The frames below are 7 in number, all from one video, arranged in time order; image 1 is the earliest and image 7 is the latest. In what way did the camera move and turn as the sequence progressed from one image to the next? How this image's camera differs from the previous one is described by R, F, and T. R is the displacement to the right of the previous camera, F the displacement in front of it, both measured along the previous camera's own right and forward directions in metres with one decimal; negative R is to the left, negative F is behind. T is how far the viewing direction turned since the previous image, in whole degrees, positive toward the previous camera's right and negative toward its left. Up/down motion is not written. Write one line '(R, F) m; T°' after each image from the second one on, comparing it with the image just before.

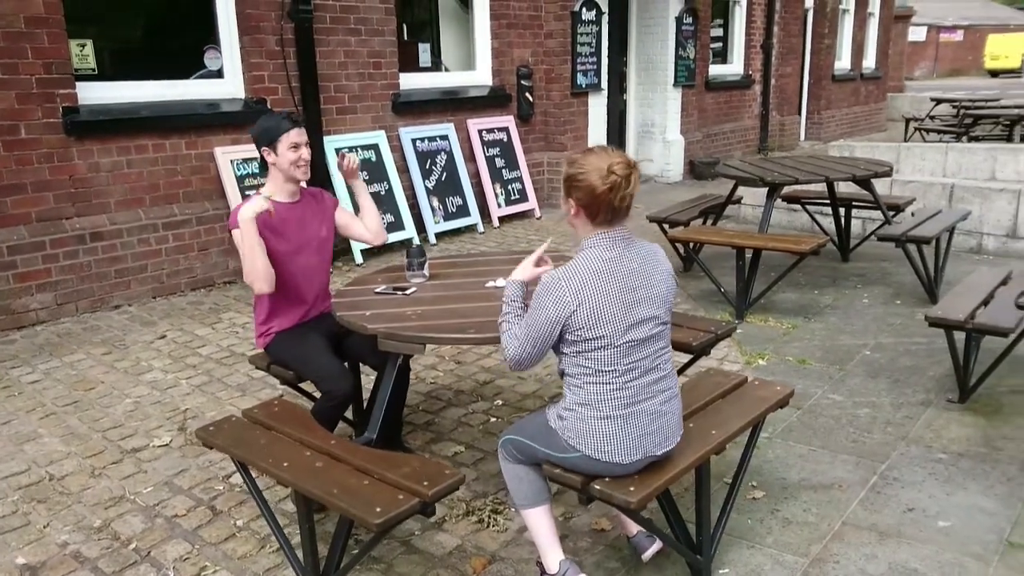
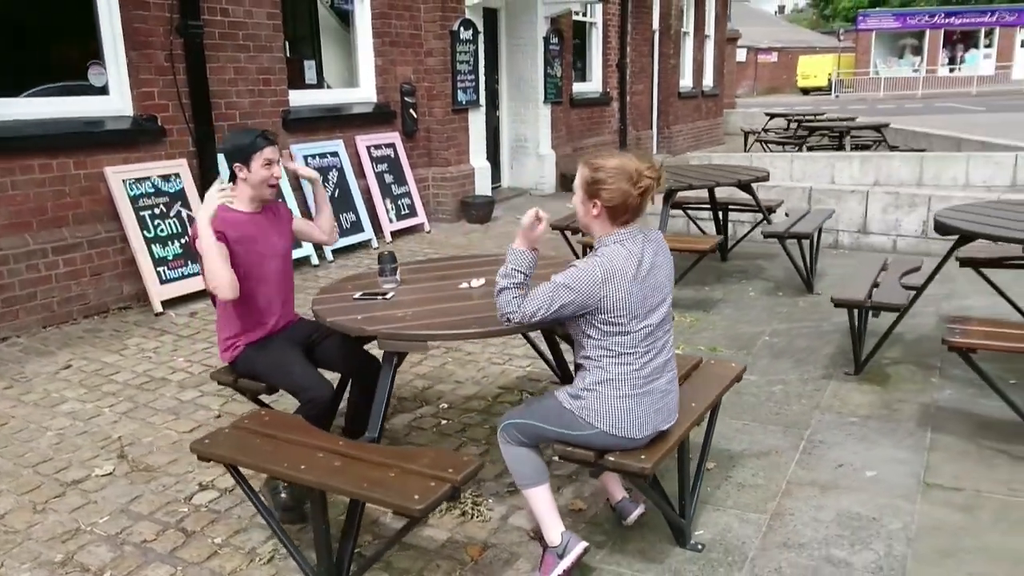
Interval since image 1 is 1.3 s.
(-0.5, -0.1) m; +11°
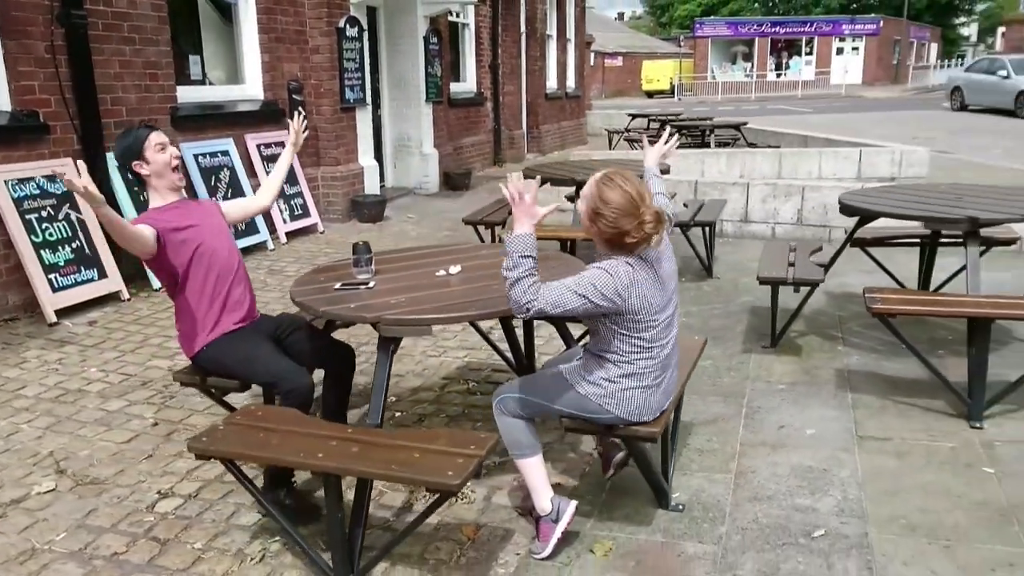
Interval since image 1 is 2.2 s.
(-0.5, -0.1) m; +10°
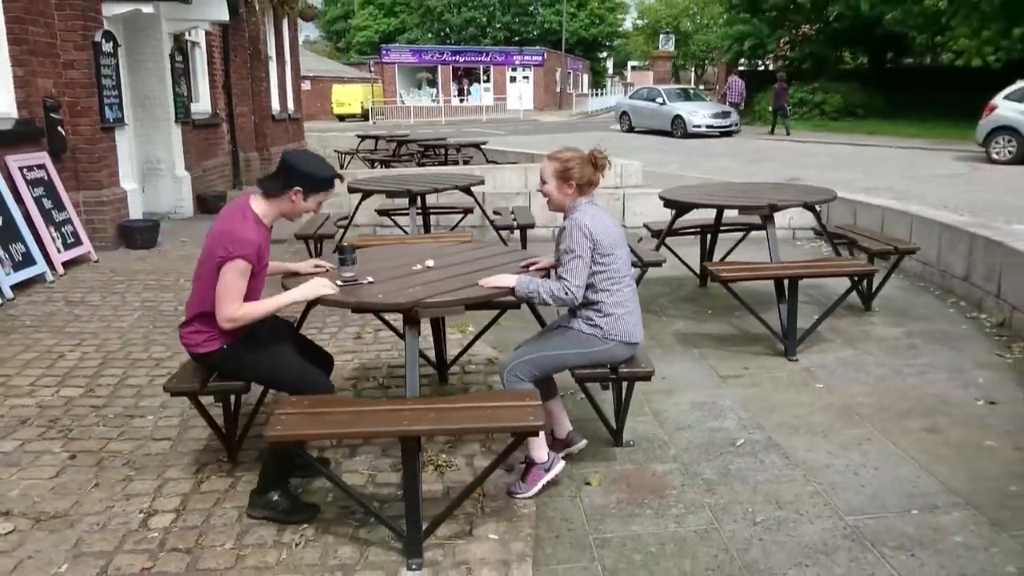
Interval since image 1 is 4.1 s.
(-1.2, -0.3) m; +22°
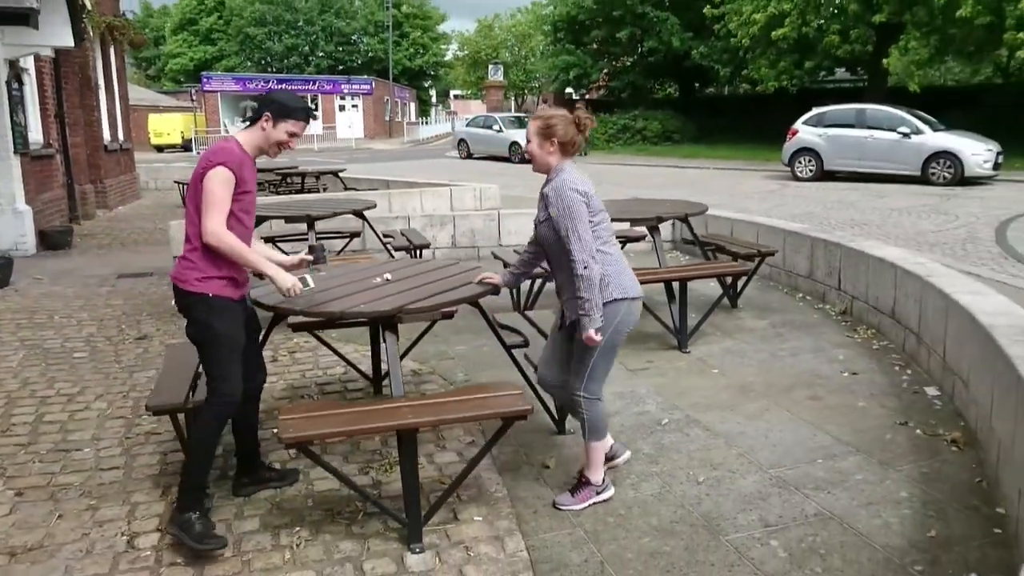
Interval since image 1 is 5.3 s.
(-0.6, -0.3) m; +12°
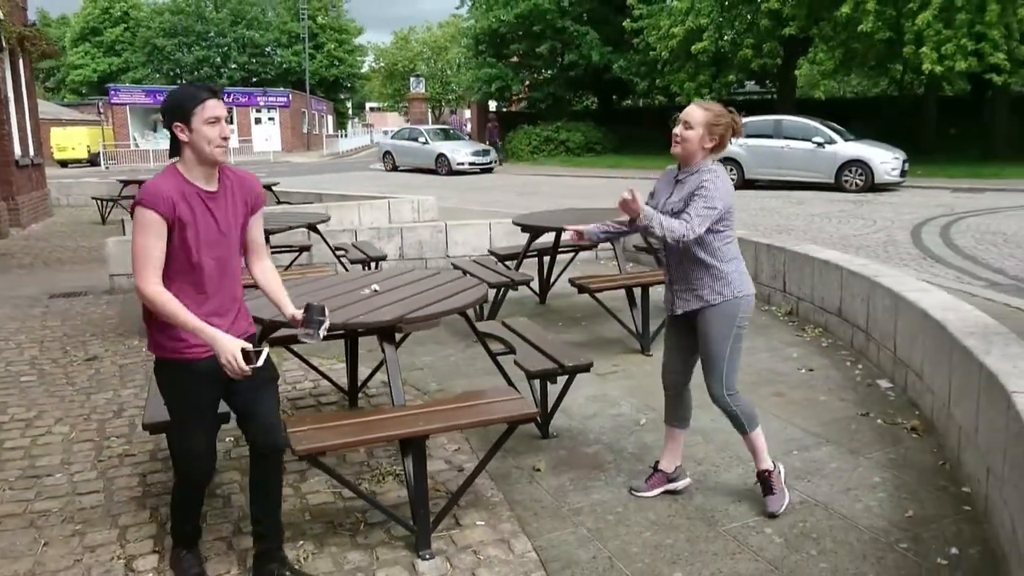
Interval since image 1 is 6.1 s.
(-0.3, -0.1) m; +6°
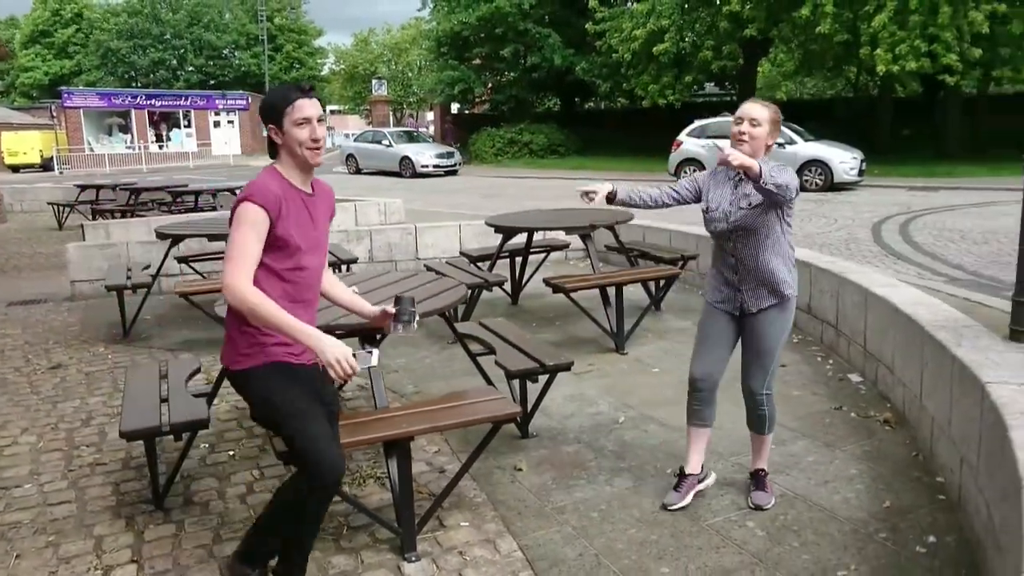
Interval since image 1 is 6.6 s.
(-0.1, 0.0) m; +3°
